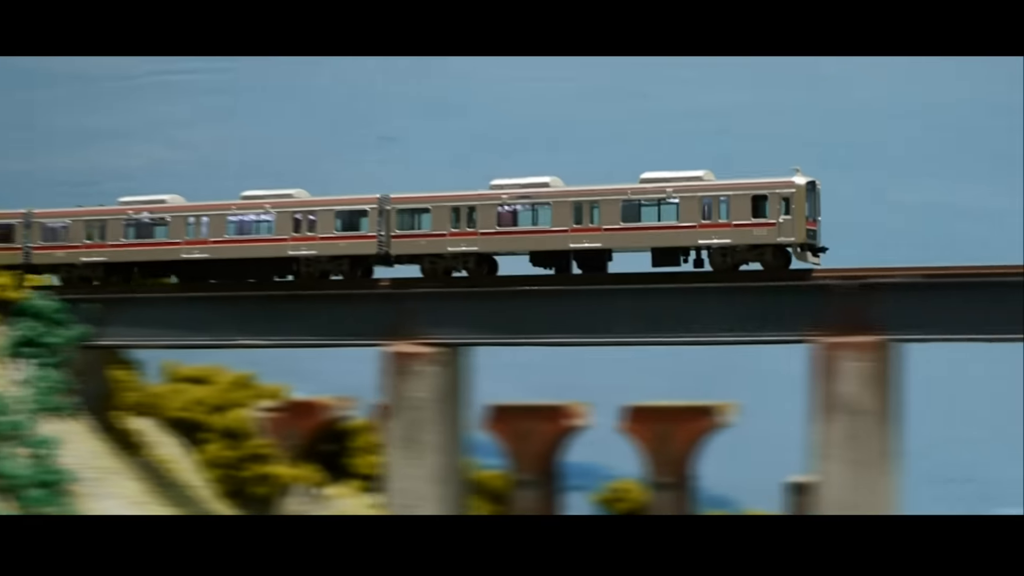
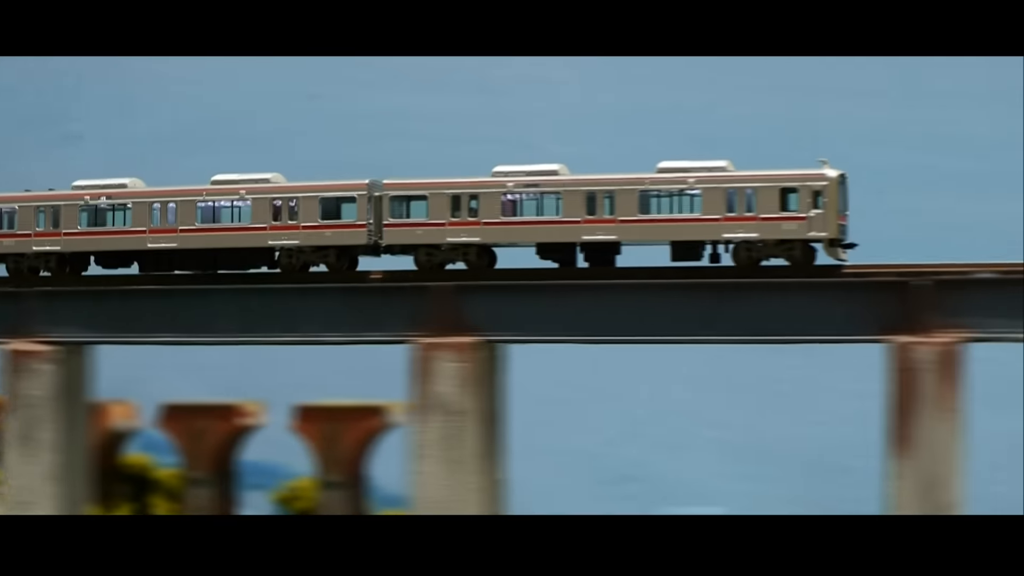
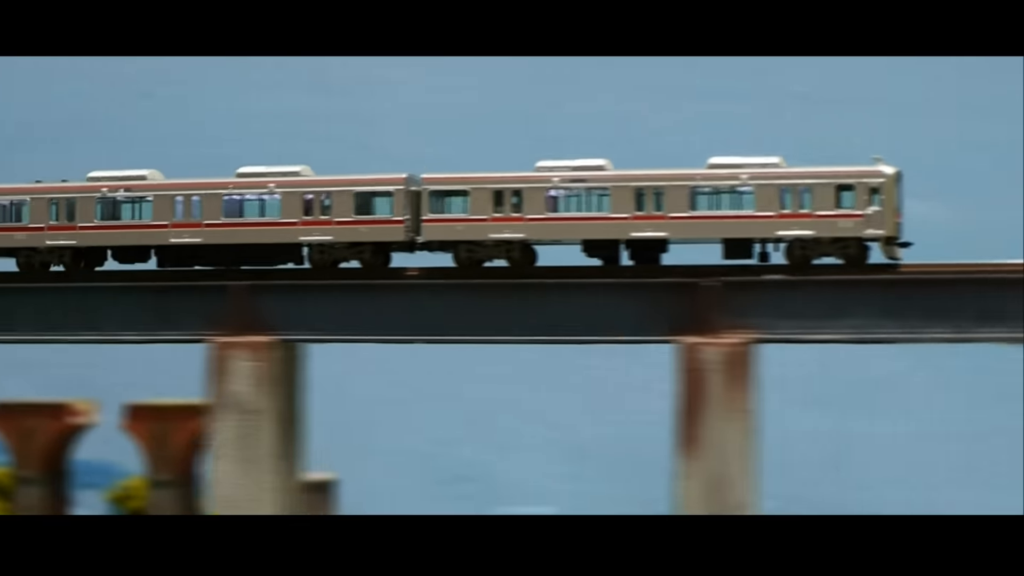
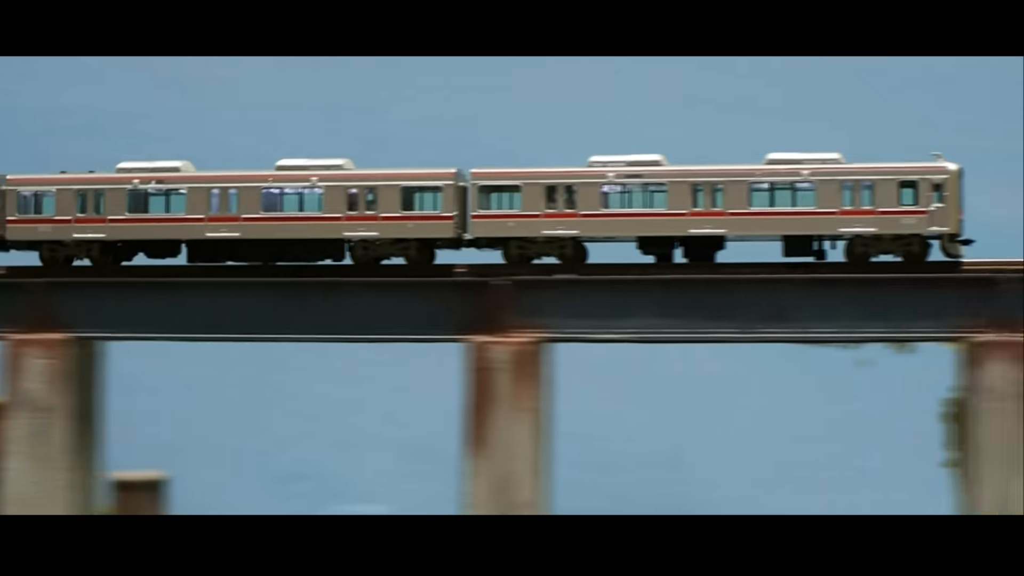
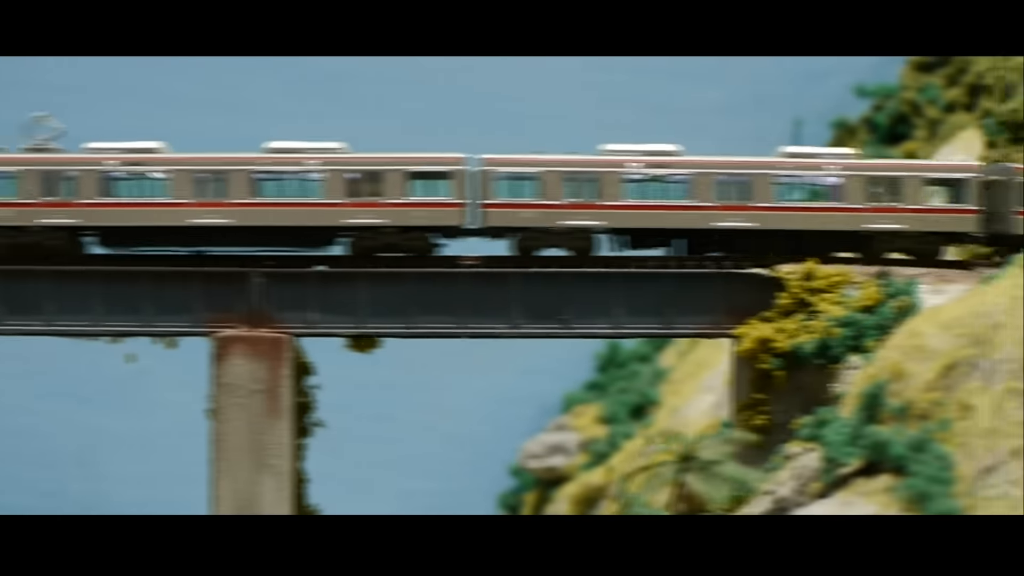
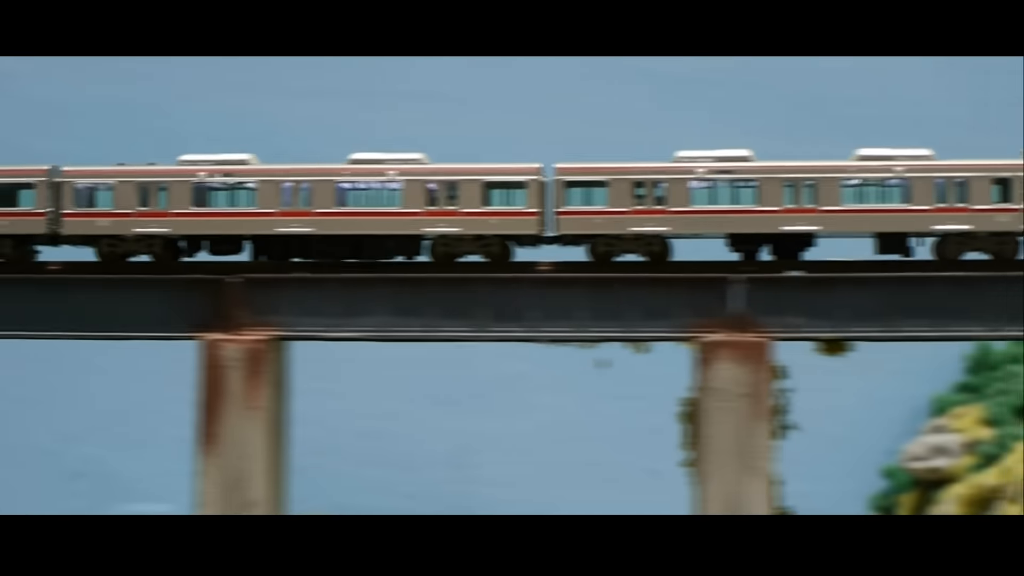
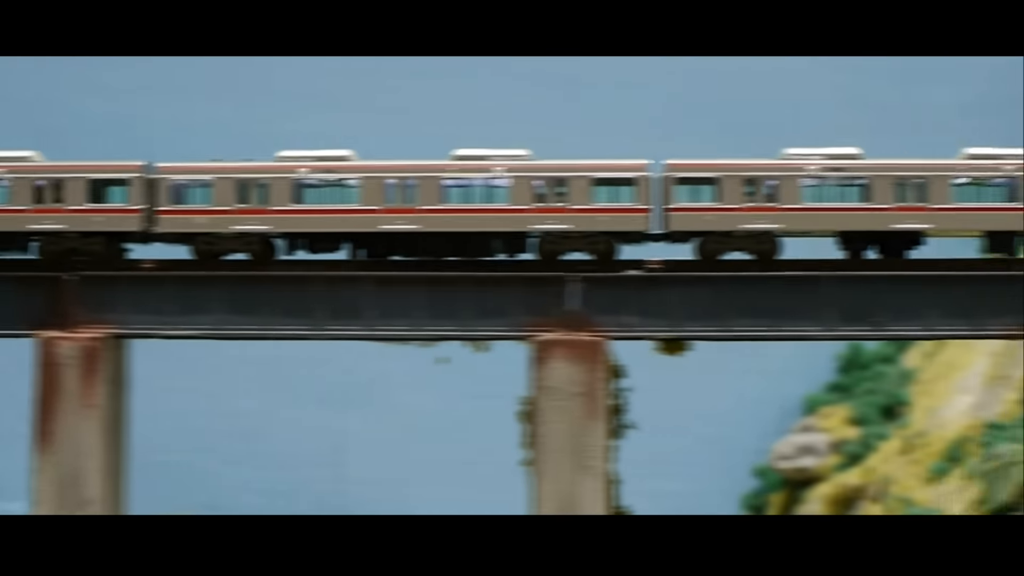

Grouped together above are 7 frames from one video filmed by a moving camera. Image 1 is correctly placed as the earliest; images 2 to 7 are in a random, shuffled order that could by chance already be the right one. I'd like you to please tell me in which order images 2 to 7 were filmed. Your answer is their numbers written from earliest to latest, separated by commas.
2, 3, 4, 6, 7, 5
